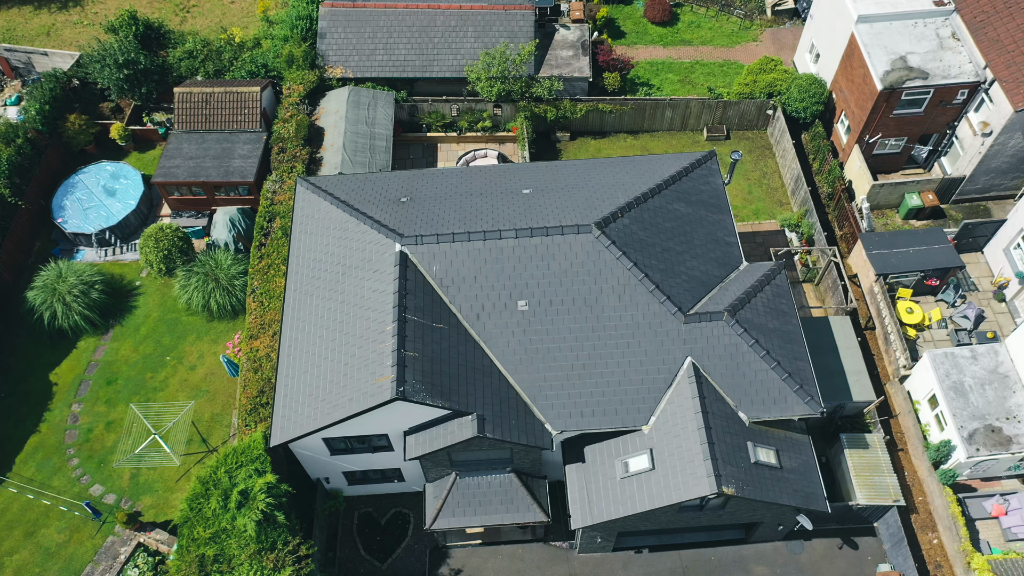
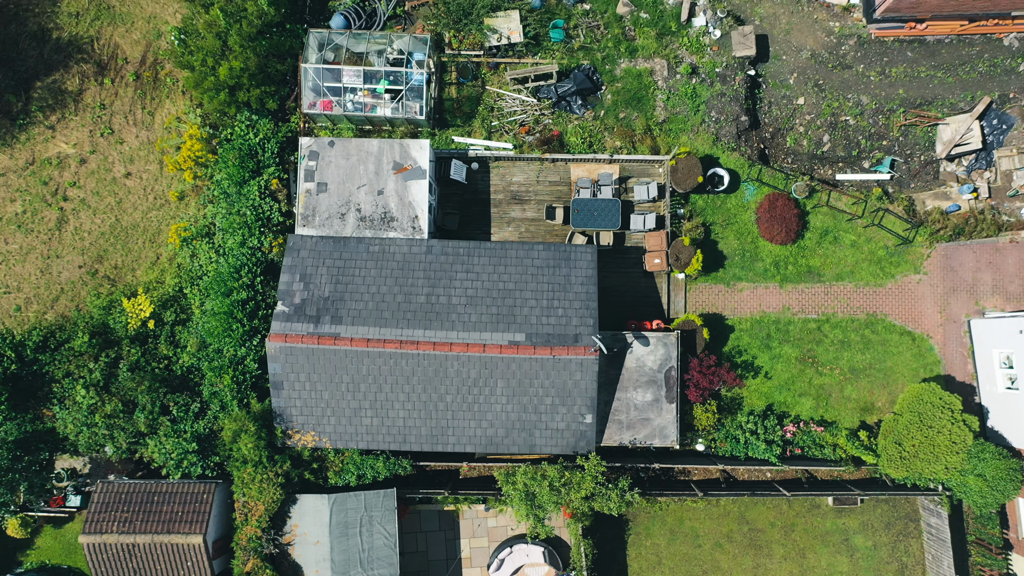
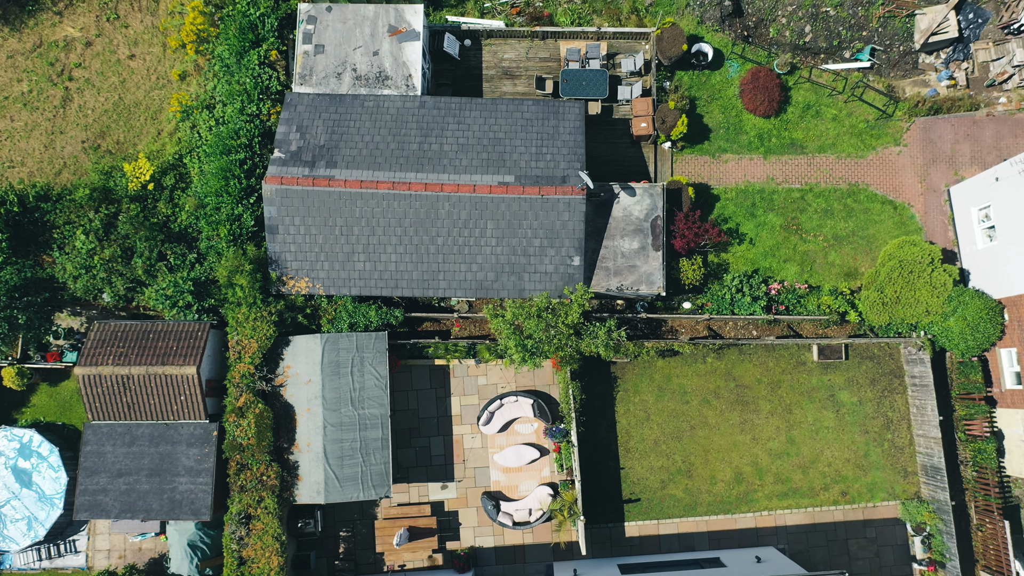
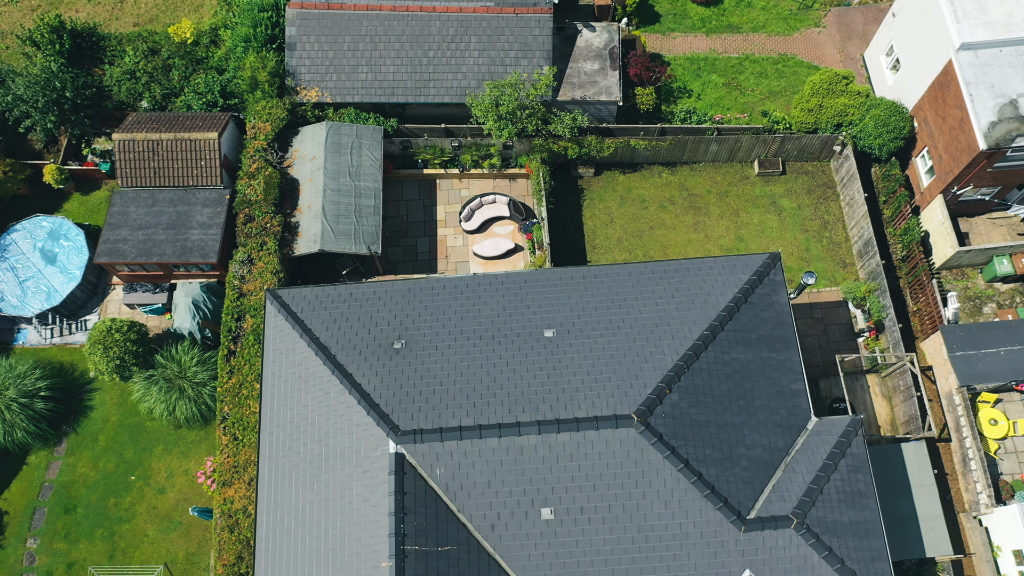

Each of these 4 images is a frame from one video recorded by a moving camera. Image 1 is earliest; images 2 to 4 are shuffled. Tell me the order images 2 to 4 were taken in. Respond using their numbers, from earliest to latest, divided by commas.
4, 3, 2
